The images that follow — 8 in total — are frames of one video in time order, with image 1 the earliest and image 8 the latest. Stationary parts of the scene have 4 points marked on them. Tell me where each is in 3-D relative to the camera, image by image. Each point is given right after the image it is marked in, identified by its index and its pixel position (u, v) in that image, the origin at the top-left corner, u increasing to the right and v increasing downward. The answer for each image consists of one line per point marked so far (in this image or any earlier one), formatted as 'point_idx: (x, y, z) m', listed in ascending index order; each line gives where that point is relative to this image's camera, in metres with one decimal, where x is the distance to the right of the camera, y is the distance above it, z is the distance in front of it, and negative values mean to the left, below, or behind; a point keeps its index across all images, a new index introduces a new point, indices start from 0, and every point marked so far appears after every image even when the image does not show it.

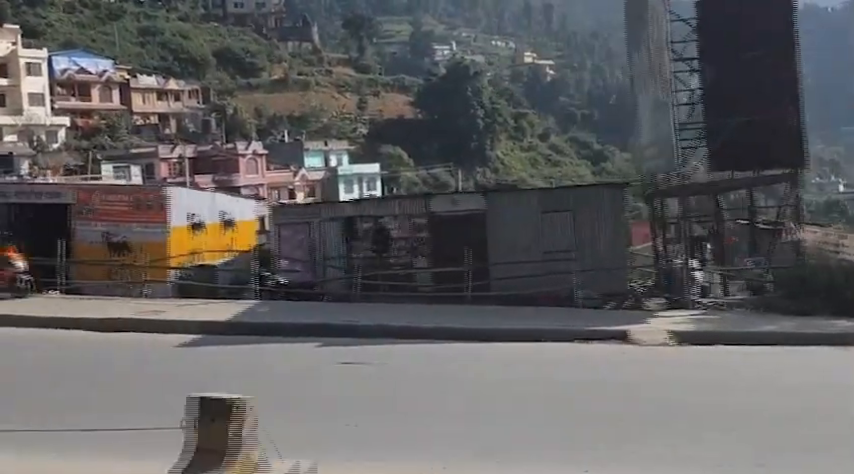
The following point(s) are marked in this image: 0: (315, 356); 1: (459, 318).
0: (-1.3, -1.5, +14.6) m
1: (+0.6, -1.2, +16.9) m
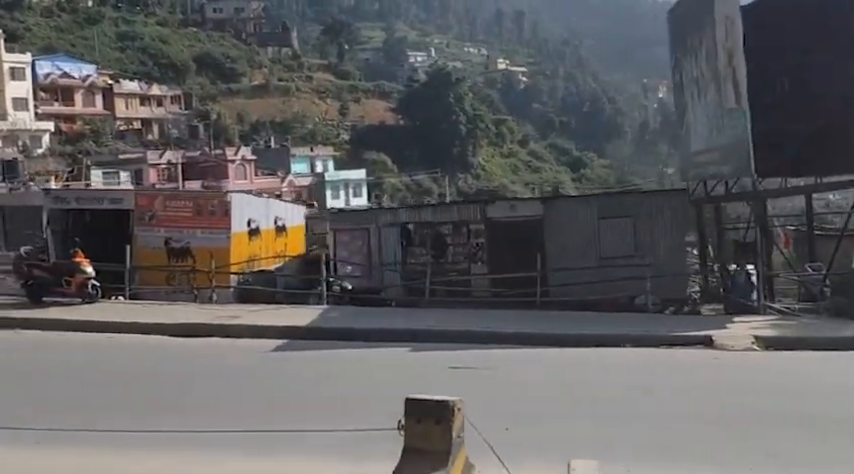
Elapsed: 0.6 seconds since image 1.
0: (-0.2, -1.6, +14.7) m
1: (+1.7, -1.3, +17.0) m
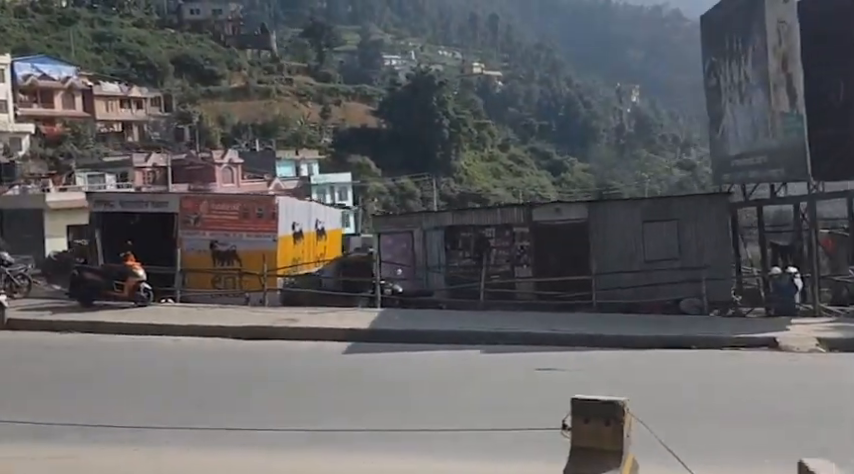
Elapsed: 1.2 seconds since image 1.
0: (+0.7, -1.6, +14.7) m
1: (+2.6, -1.3, +17.1) m
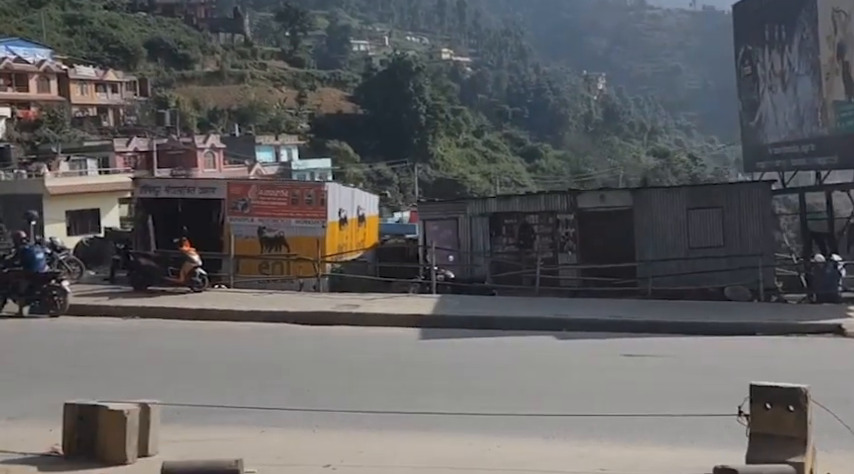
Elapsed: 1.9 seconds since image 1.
0: (+1.7, -1.4, +14.9) m
1: (+3.6, -1.2, +17.2) m
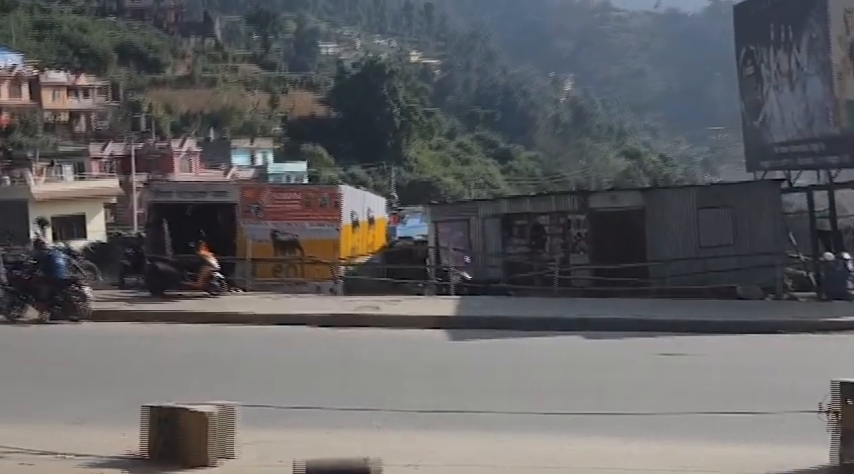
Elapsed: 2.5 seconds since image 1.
0: (+2.1, -1.4, +14.9) m
1: (+3.9, -1.1, +17.3) m
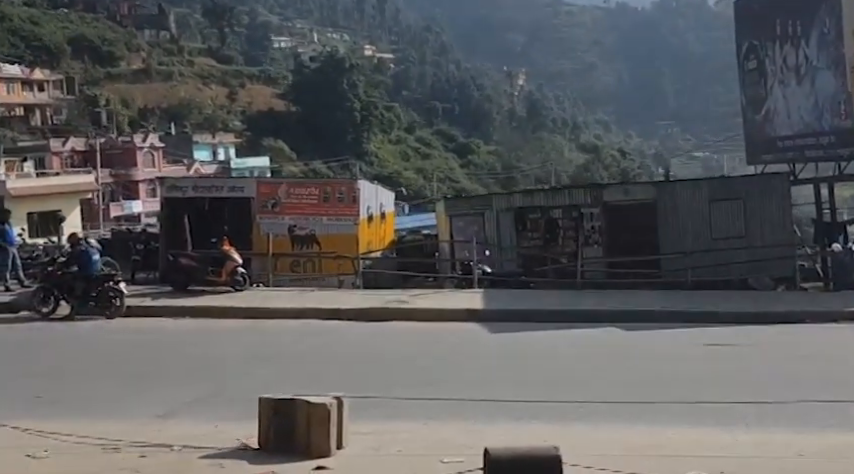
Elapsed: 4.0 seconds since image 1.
0: (+2.6, -1.3, +15.1) m
1: (+4.4, -1.0, +17.5) m
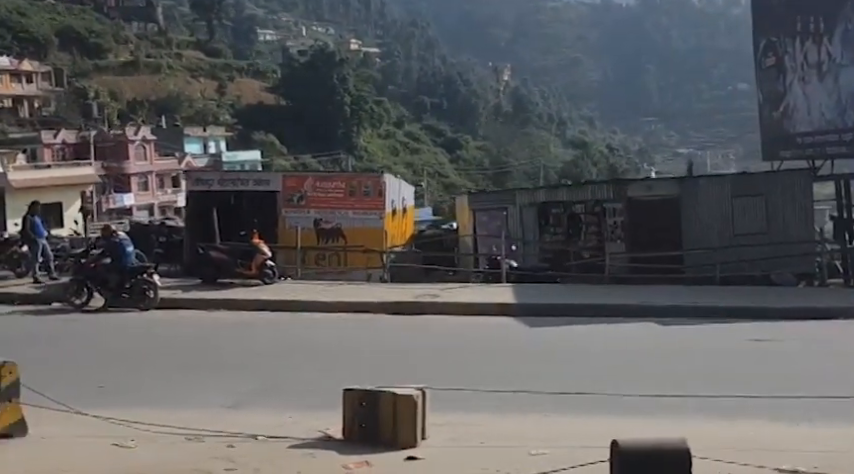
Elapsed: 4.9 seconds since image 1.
0: (+3.1, -1.3, +15.2) m
1: (+4.9, -1.0, +17.6) m
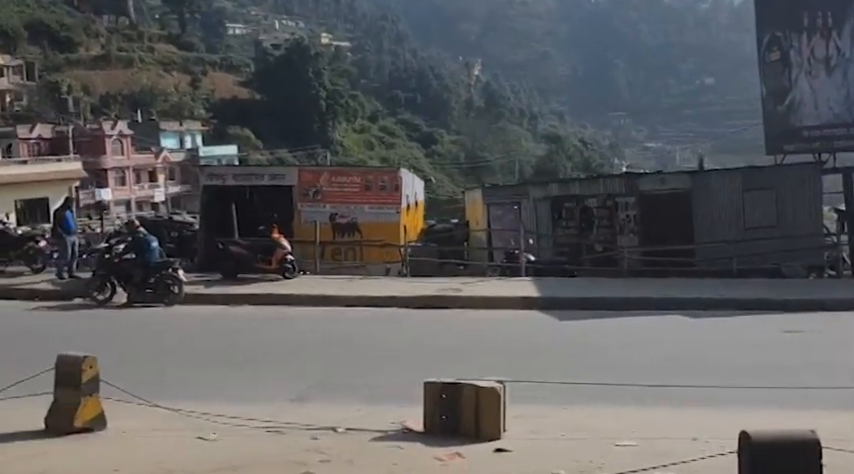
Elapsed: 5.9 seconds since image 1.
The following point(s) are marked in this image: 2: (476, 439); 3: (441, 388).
0: (+3.5, -1.2, +15.3) m
1: (+5.2, -0.9, +17.8) m
2: (+0.3, -1.3, +7.5) m
3: (+0.1, -1.0, +7.5) m
